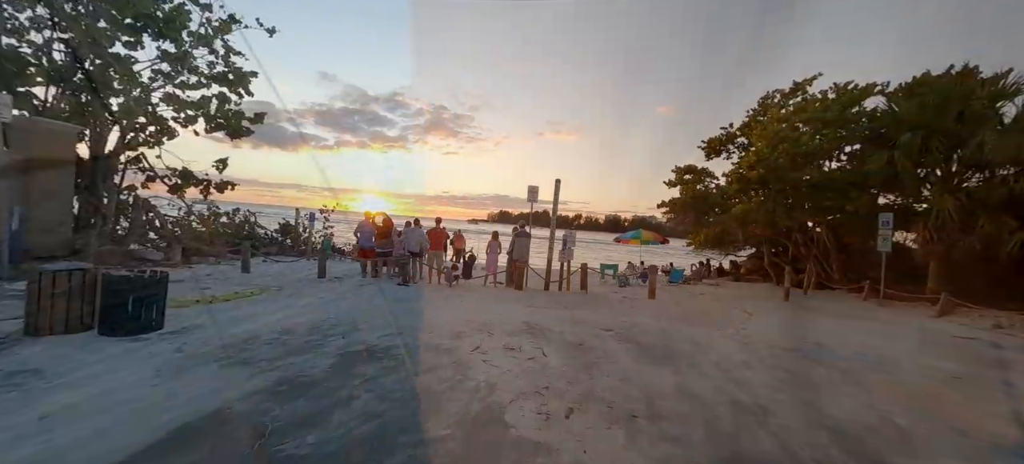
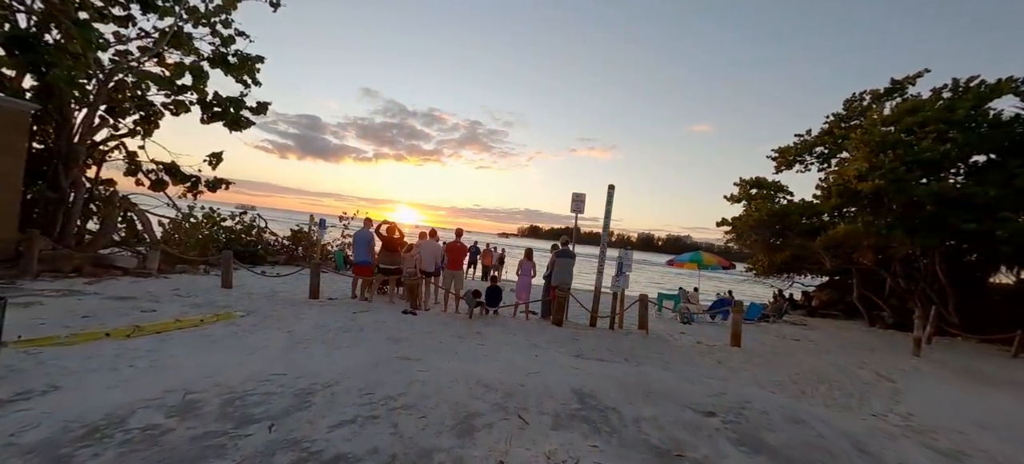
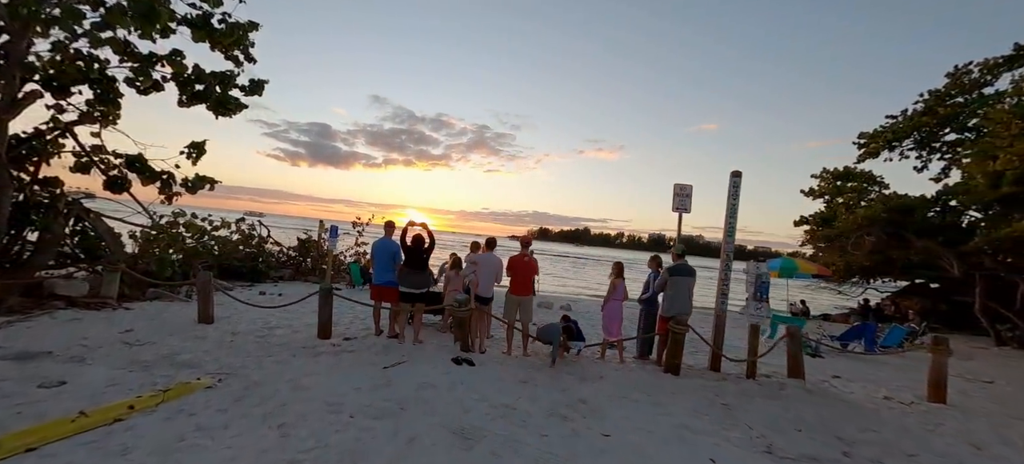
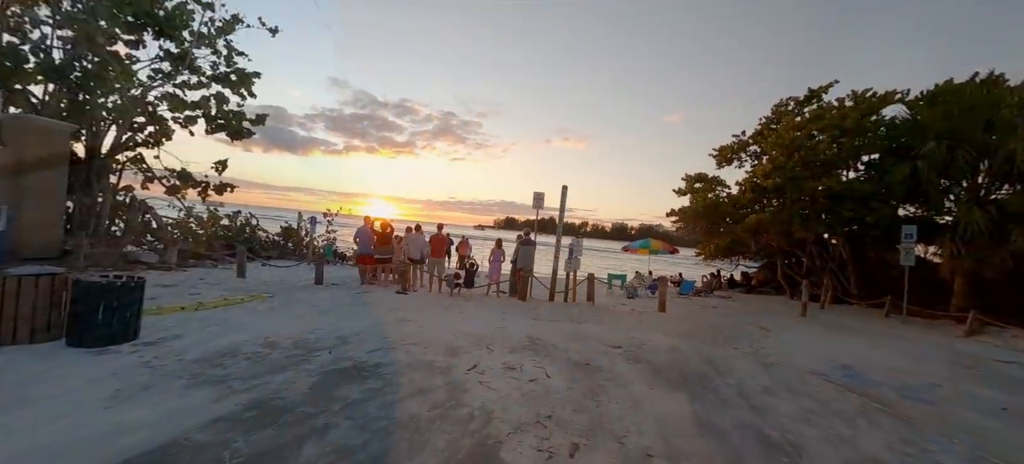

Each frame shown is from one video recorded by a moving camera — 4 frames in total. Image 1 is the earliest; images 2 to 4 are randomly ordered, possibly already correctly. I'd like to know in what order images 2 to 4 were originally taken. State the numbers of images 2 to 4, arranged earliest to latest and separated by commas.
4, 2, 3
